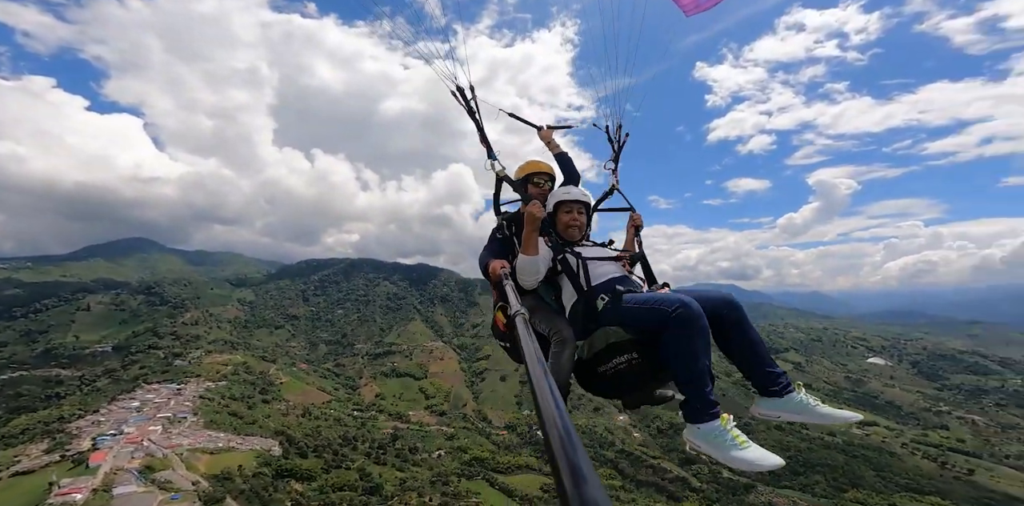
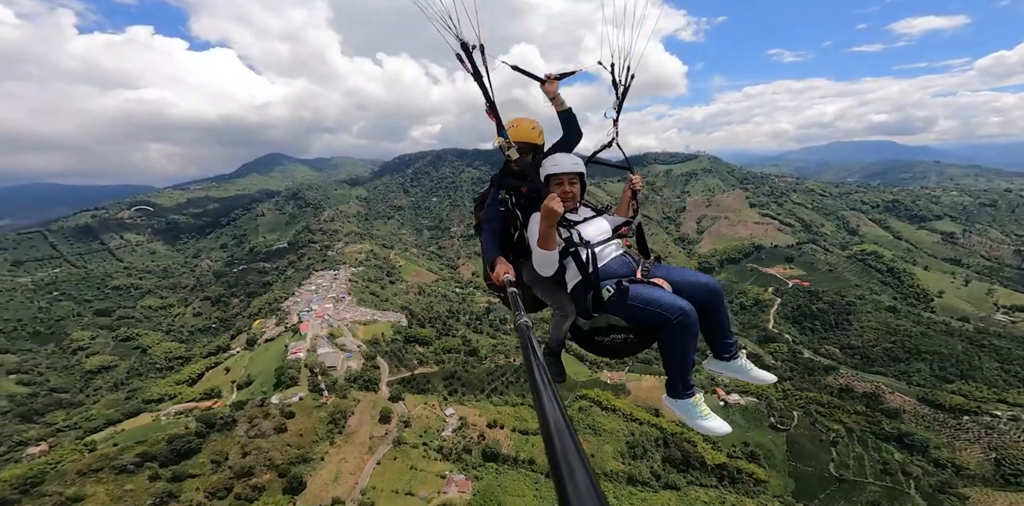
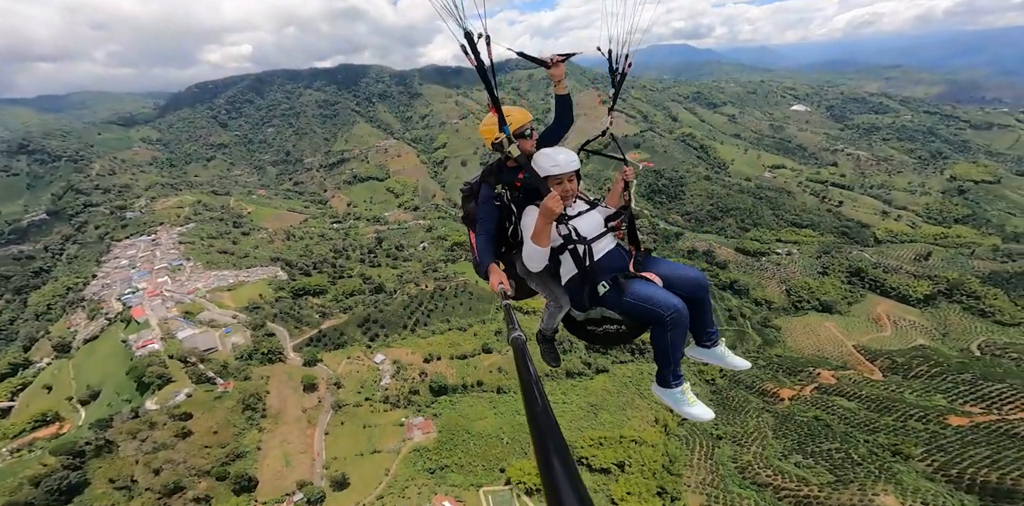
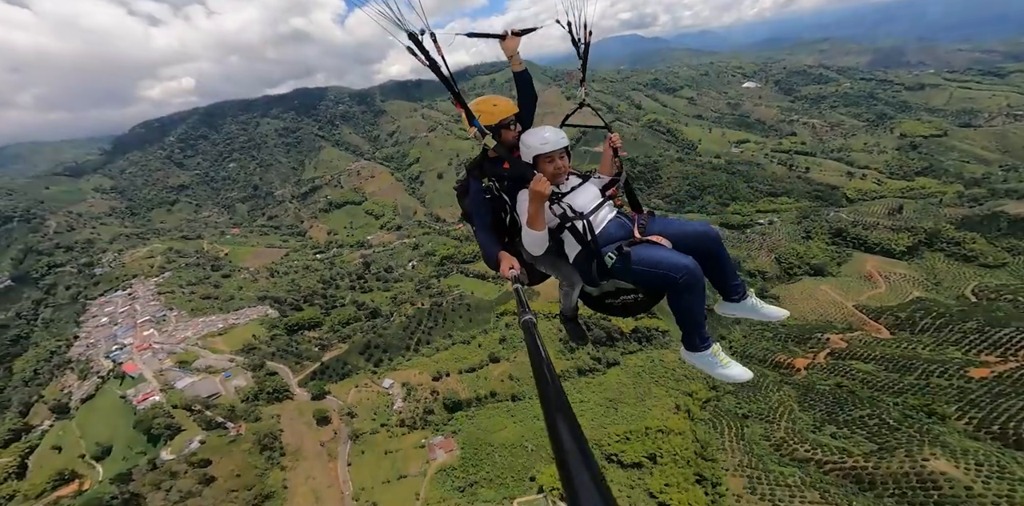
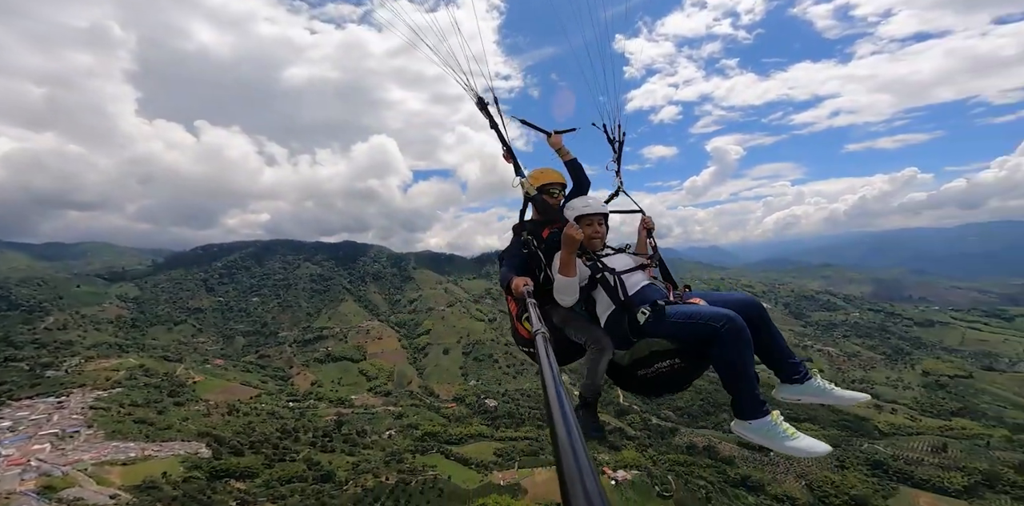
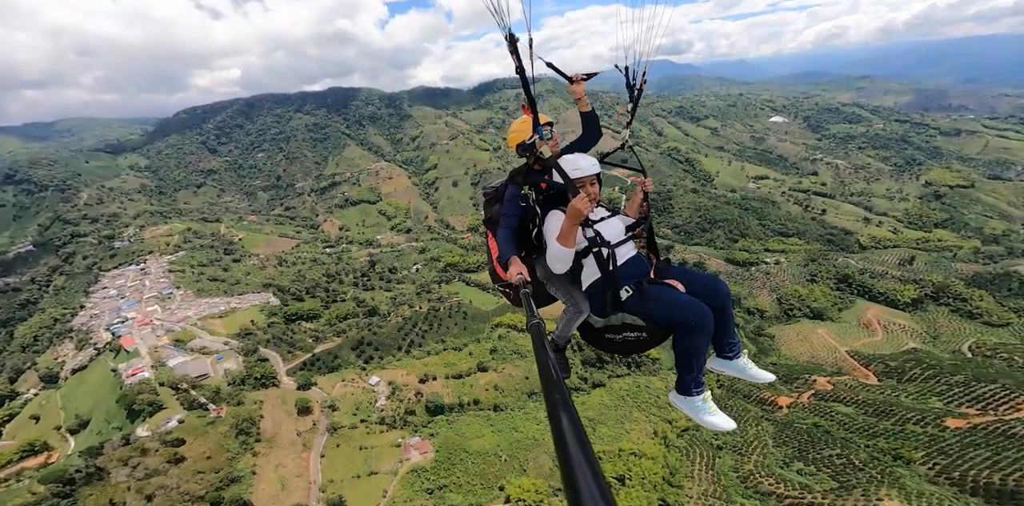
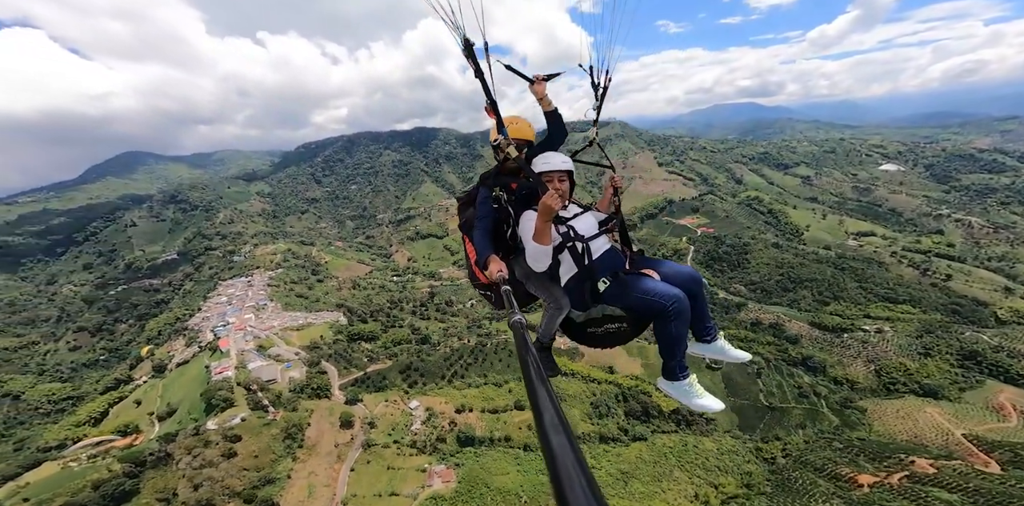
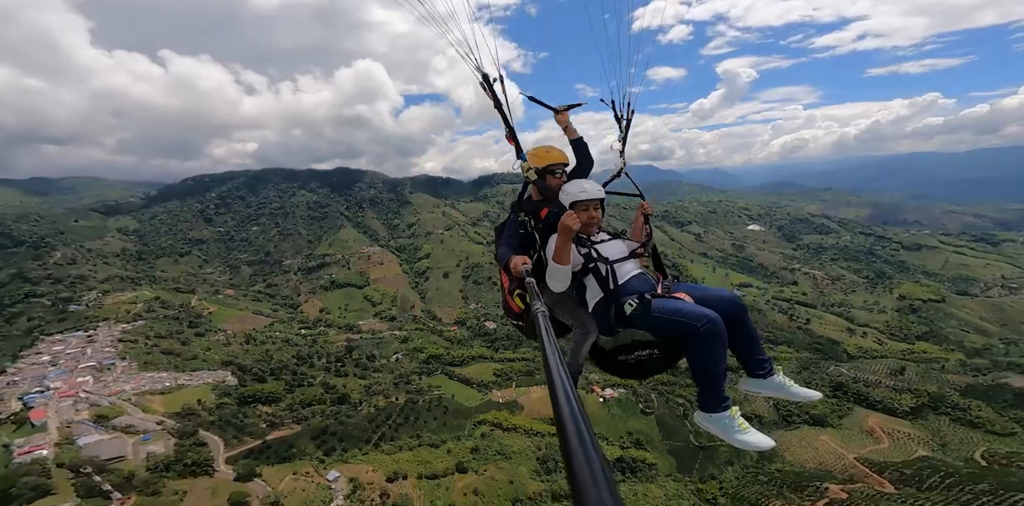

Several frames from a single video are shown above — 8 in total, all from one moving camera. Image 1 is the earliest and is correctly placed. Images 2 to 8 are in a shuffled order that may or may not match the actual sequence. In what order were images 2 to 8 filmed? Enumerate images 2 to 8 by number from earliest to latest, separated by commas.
5, 8, 4, 3, 6, 7, 2
